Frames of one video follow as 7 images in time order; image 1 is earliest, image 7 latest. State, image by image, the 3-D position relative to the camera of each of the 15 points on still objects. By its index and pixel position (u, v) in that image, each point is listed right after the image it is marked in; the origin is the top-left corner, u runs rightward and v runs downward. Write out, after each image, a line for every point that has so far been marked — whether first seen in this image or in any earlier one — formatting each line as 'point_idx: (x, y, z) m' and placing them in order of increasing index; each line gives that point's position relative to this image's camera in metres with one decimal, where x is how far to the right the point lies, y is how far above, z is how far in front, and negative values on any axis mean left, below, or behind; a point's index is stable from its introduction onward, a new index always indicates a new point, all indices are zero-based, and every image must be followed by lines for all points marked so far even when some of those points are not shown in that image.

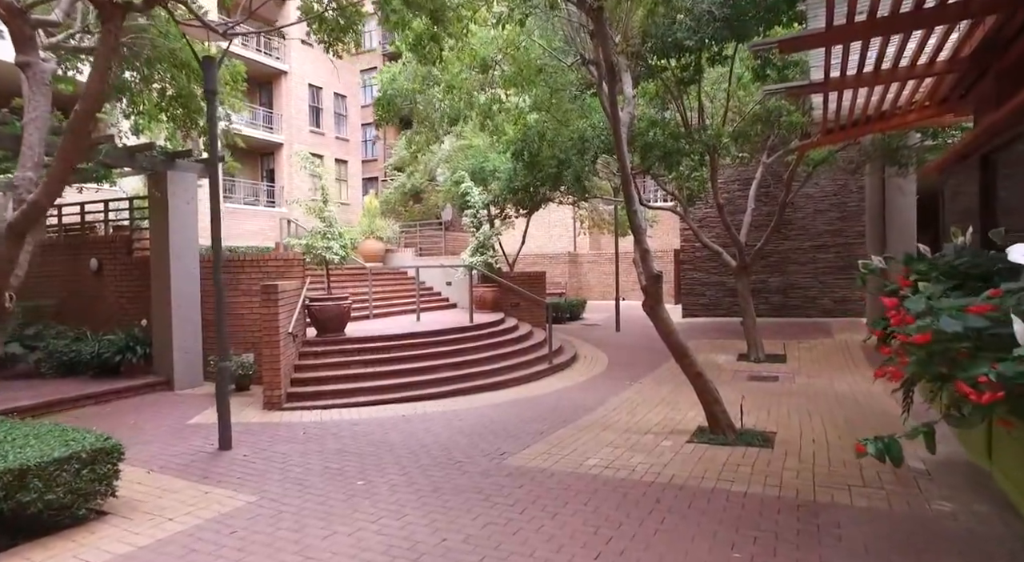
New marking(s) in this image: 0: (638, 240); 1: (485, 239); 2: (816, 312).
0: (+1.3, +0.4, +6.5) m
1: (-0.7, +1.0, +14.5) m
2: (+7.9, -0.8, +16.0) m
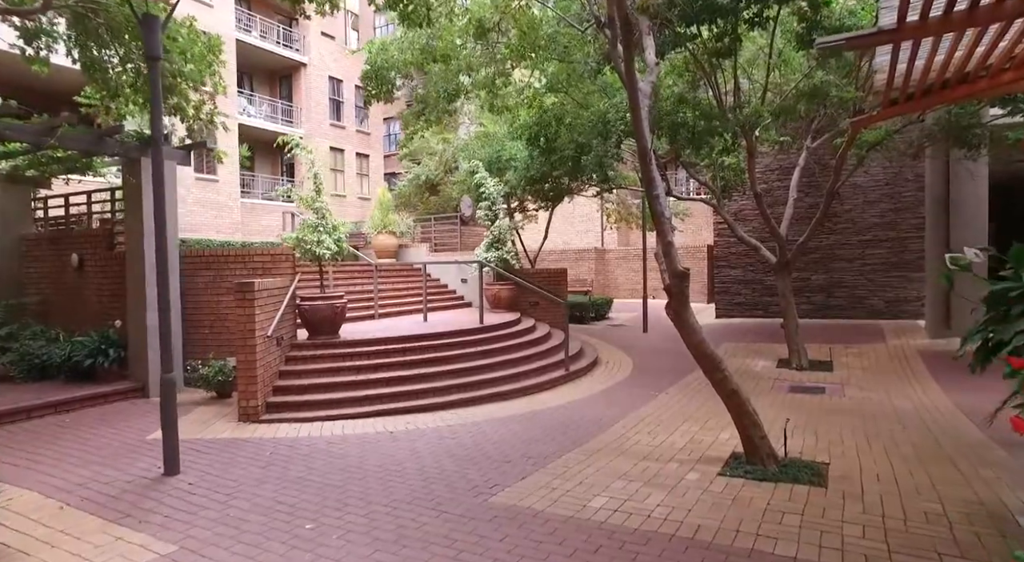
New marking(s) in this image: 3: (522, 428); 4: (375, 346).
0: (+1.3, +0.4, +5.5) m
1: (-0.3, +1.1, +13.6) m
2: (+8.4, -0.8, +14.6) m
3: (+0.1, -1.7, +6.9) m
4: (-2.0, -0.9, +8.9) m
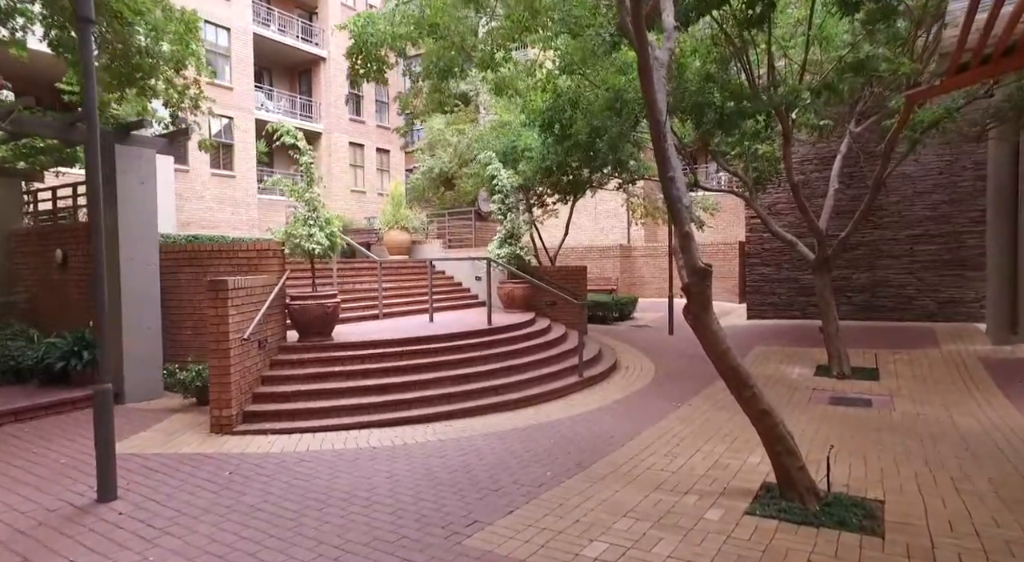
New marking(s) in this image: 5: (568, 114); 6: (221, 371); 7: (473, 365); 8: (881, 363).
0: (+1.2, +0.4, +4.6) m
1: (0.0, +1.1, +12.8) m
2: (+8.8, -0.7, +13.4) m
3: (+0.1, -1.7, +6.1) m
4: (-1.9, -0.9, +8.2) m
5: (+1.0, +2.9, +10.7) m
6: (-3.1, -0.9, +6.4) m
7: (-0.5, -1.2, +8.5) m
8: (+5.8, -1.3, +9.7) m
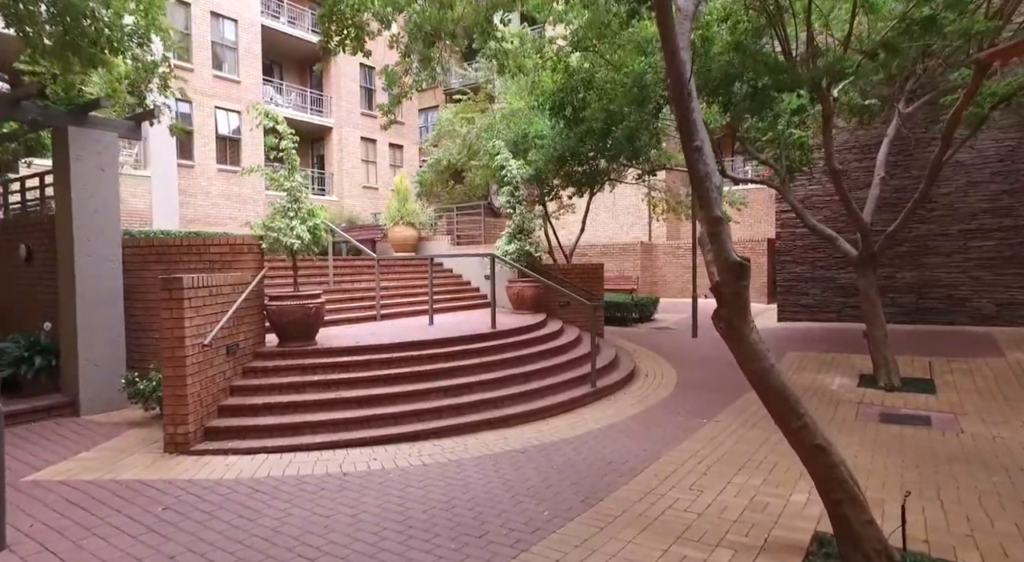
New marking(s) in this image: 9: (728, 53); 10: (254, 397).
0: (+1.1, +0.4, +3.7) m
1: (+0.2, +1.1, +11.9) m
2: (+9.0, -0.7, +12.1) m
3: (+0.1, -1.6, +5.2) m
4: (-1.8, -0.9, +7.3) m
5: (+1.1, +2.9, +9.7) m
6: (-3.1, -0.9, +5.6) m
7: (-0.5, -1.2, +7.6) m
8: (+5.9, -1.3, +8.6) m
9: (+2.8, +2.9, +7.9) m
10: (-2.7, -1.2, +6.5) m
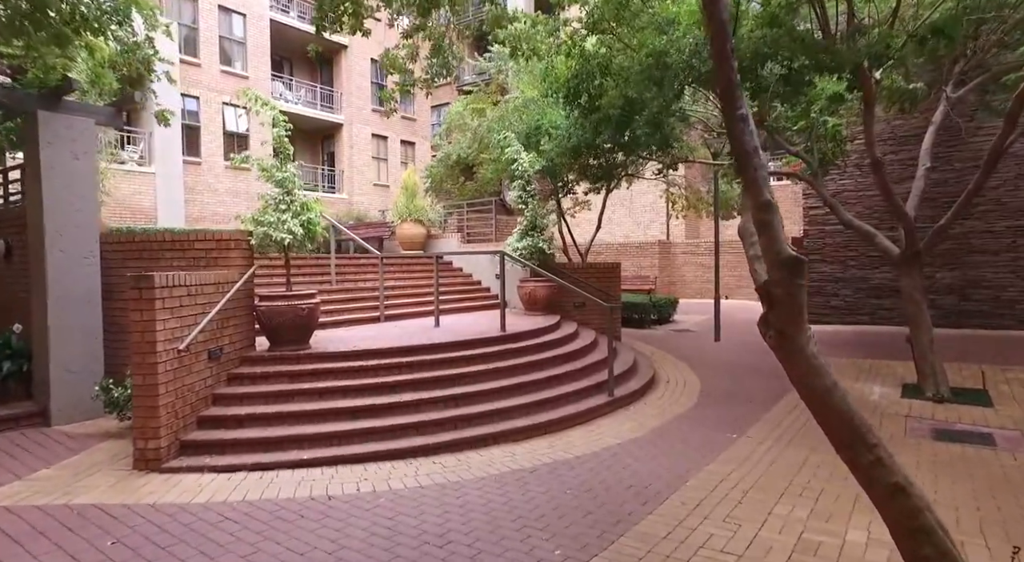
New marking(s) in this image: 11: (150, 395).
0: (+1.2, +0.4, +3.0) m
1: (+0.5, +1.2, +11.2) m
2: (+9.2, -0.7, +11.3) m
3: (+0.1, -1.6, +4.6) m
4: (-1.7, -0.9, +6.7) m
5: (+1.3, +2.9, +9.0) m
6: (-3.0, -0.9, +5.1) m
7: (-0.4, -1.2, +7.0) m
8: (+6.1, -1.3, +7.8) m
9: (+2.9, +2.9, +7.2) m
10: (-2.7, -1.2, +5.9) m
11: (-3.0, -0.9, +5.1) m
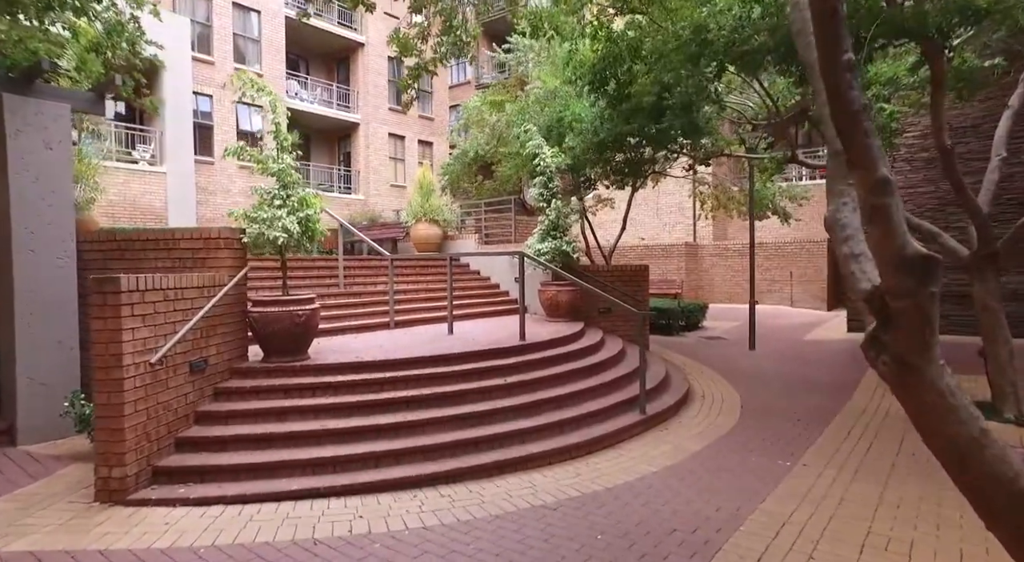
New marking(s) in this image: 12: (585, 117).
0: (+1.2, +0.4, +2.2) m
1: (+0.8, +1.1, +10.4) m
2: (+9.5, -0.8, +10.2) m
3: (+0.2, -1.7, +3.8) m
4: (-1.5, -0.9, +6.0) m
5: (+1.6, +2.9, +8.3) m
6: (-2.9, -0.9, +4.4) m
7: (-0.2, -1.2, +6.3) m
8: (+6.3, -1.3, +6.8) m
9: (+3.1, +2.9, +6.3) m
10: (-2.5, -1.2, +5.2) m
11: (-2.8, -1.0, +4.4) m
12: (+1.2, +2.7, +10.2) m
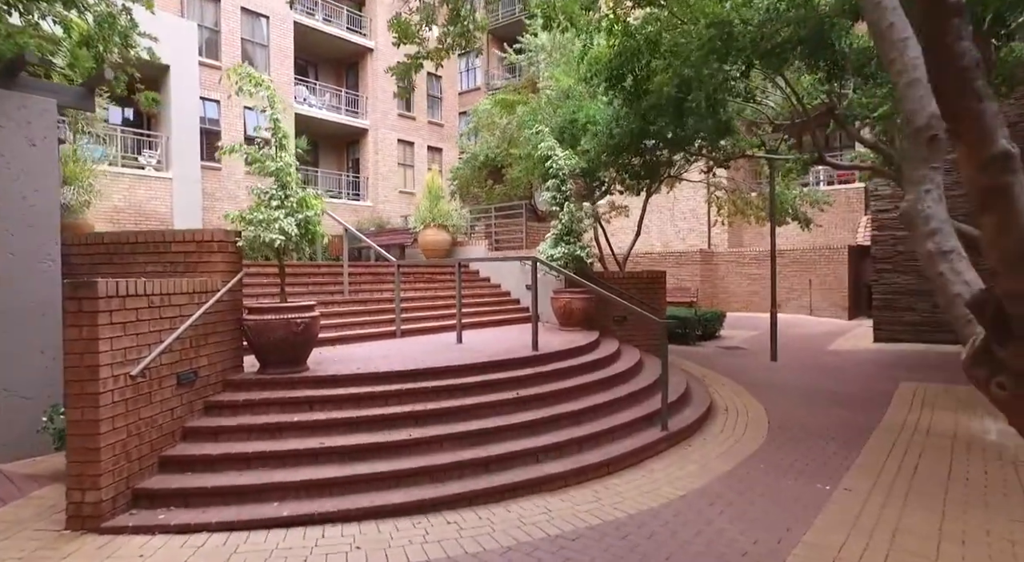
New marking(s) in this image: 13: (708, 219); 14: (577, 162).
0: (+1.3, +0.4, +1.8) m
1: (+1.0, +1.0, +10.0) m
2: (+9.7, -1.0, +9.6) m
3: (+0.3, -1.7, +3.4) m
4: (-1.4, -1.0, +5.6) m
5: (+1.7, +2.8, +7.8) m
6: (-2.8, -1.0, +4.0) m
7: (0.0, -1.3, +5.8) m
8: (+6.4, -1.4, +6.3) m
9: (+3.3, +2.8, +5.9) m
10: (-2.4, -1.3, +4.8) m
11: (-2.8, -1.0, +4.0) m
12: (+1.4, +2.6, +9.8) m
13: (+6.3, +2.0, +19.7) m
14: (+1.1, +2.0, +10.3) m
